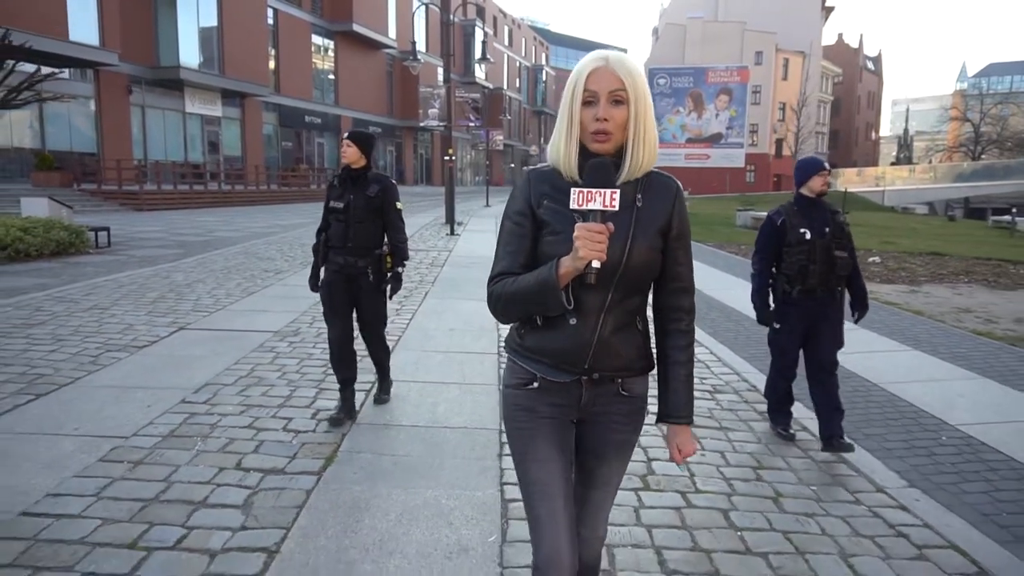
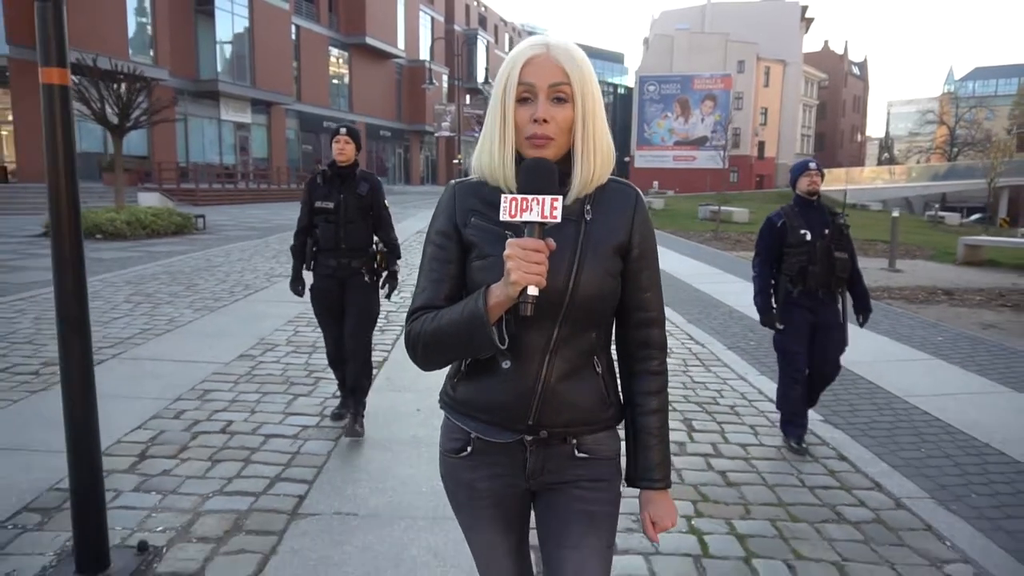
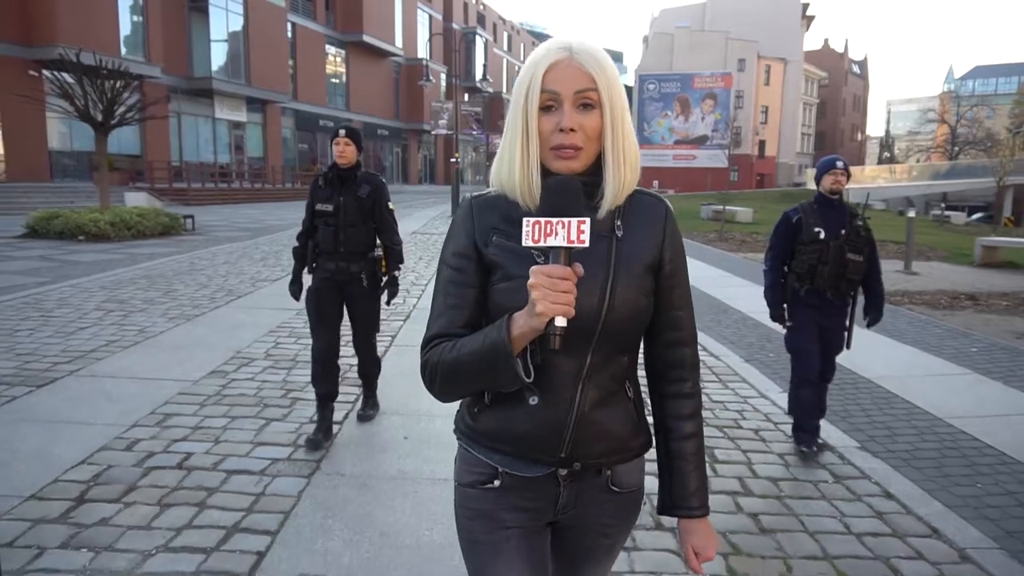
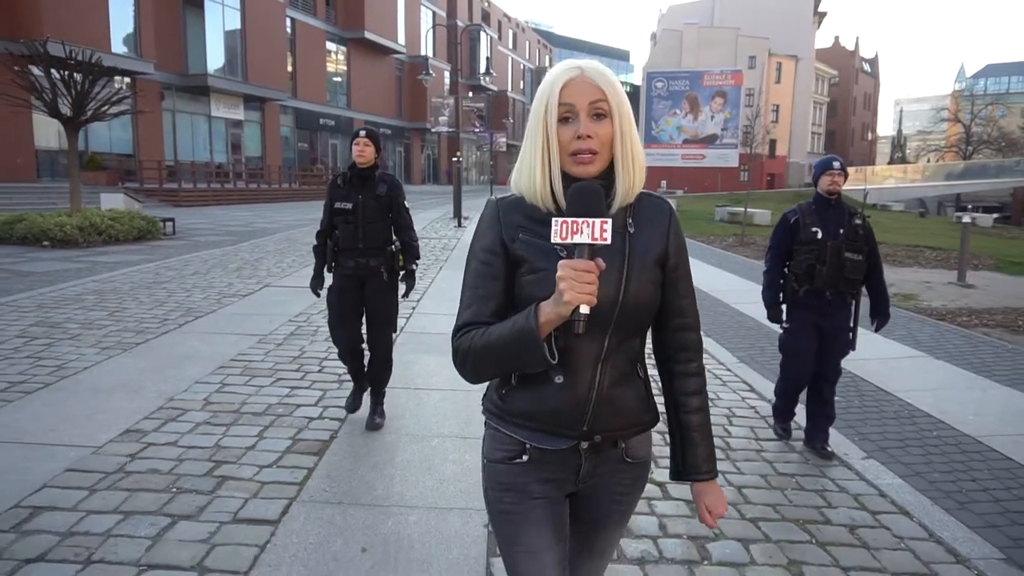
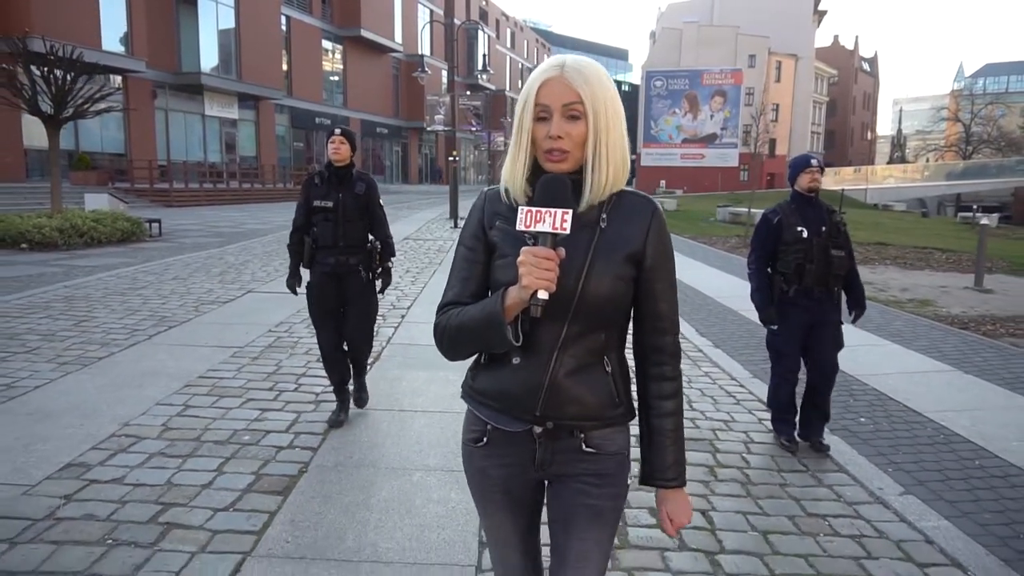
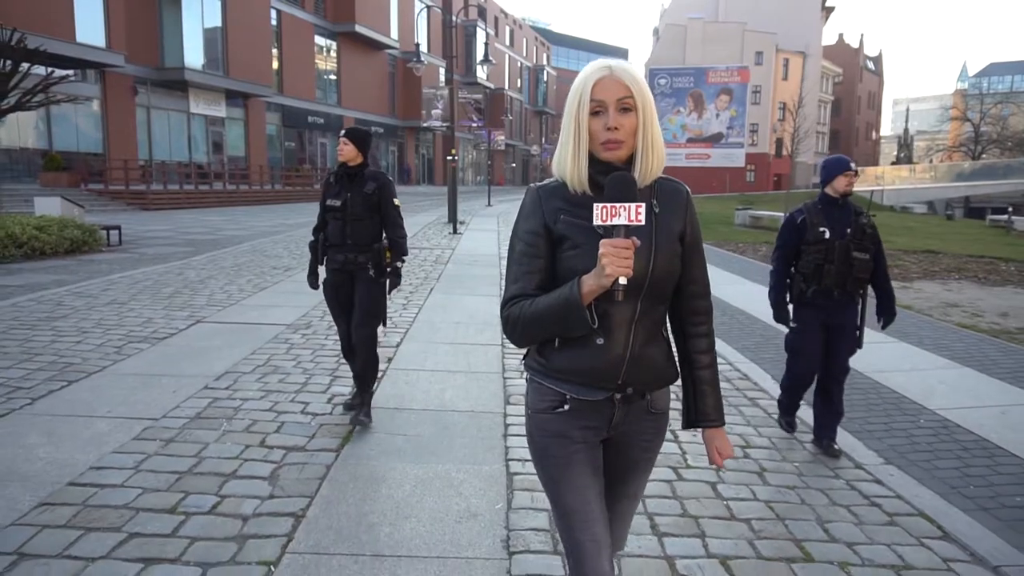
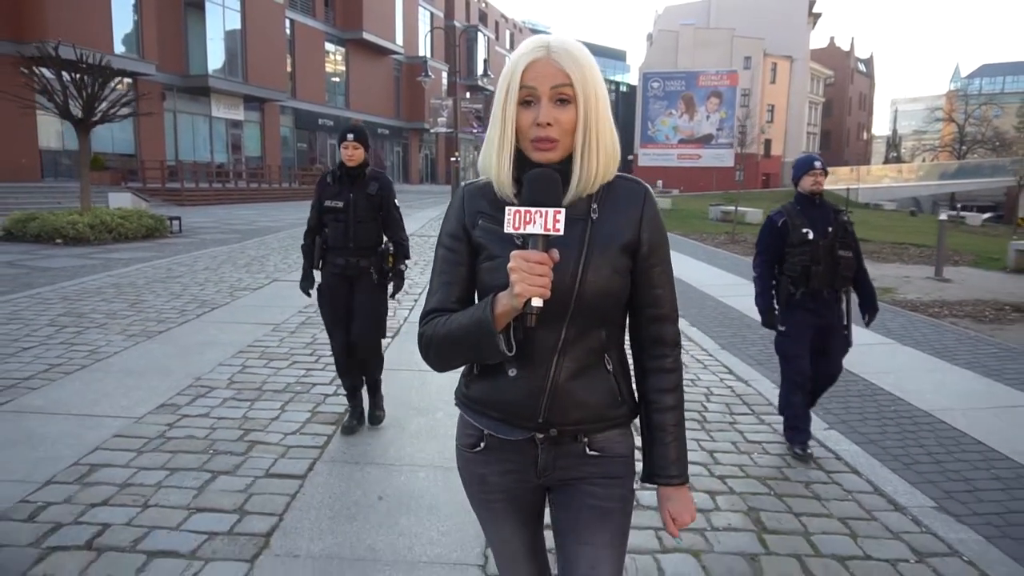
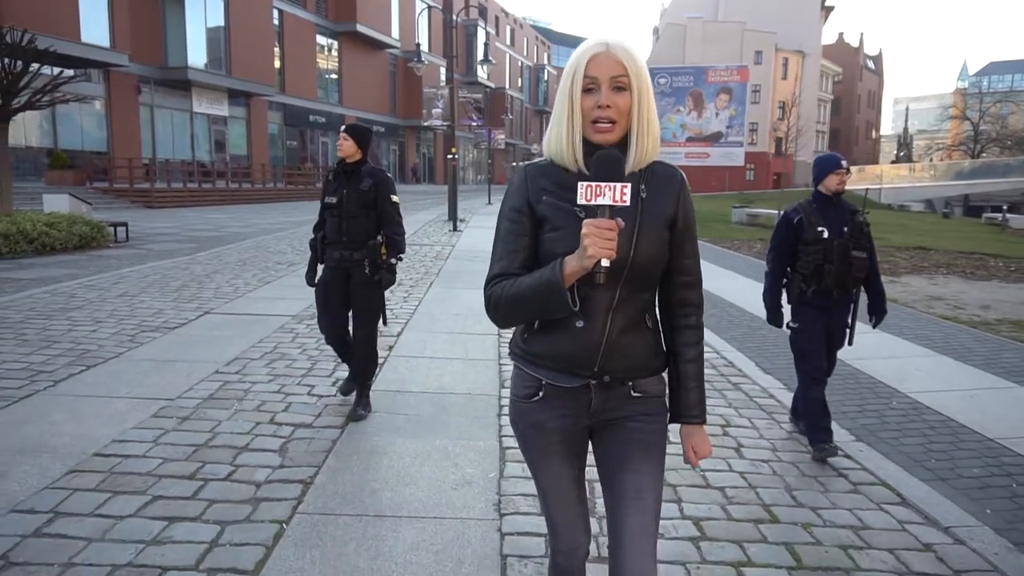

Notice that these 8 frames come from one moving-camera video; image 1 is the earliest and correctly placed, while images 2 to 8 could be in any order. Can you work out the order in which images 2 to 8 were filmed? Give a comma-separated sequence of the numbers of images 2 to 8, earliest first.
6, 8, 5, 4, 7, 3, 2
